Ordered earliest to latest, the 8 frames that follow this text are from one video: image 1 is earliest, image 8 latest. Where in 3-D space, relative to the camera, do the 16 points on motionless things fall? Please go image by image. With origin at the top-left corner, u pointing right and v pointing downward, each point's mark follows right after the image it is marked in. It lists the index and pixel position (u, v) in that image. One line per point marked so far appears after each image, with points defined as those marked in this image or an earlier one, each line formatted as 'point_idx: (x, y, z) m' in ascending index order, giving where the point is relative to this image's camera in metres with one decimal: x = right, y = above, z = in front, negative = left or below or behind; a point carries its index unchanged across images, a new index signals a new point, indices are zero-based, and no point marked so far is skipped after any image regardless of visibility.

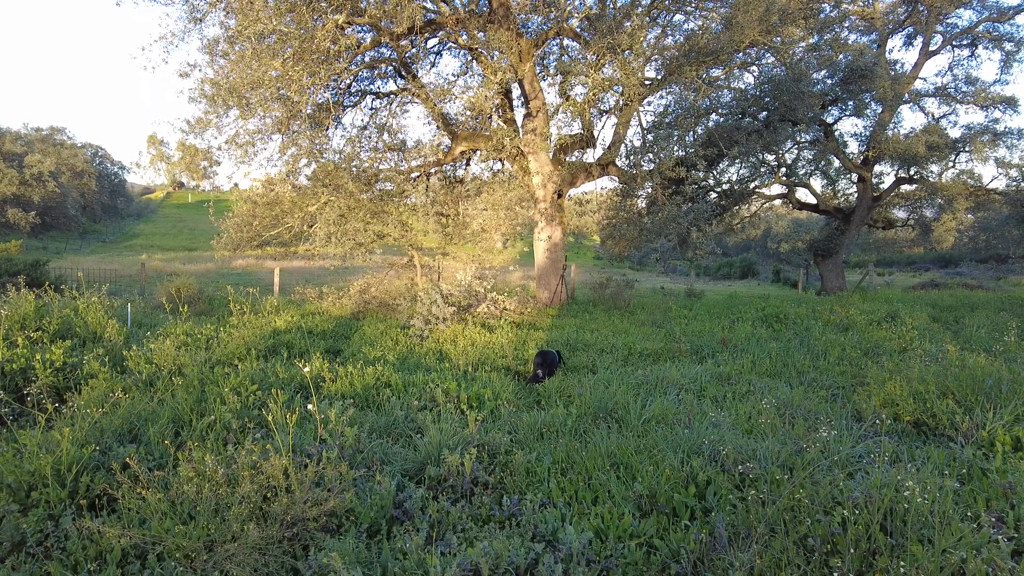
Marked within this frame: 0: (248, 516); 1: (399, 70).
0: (-1.3, -1.1, +3.2) m
1: (-2.3, +4.3, +12.9) m
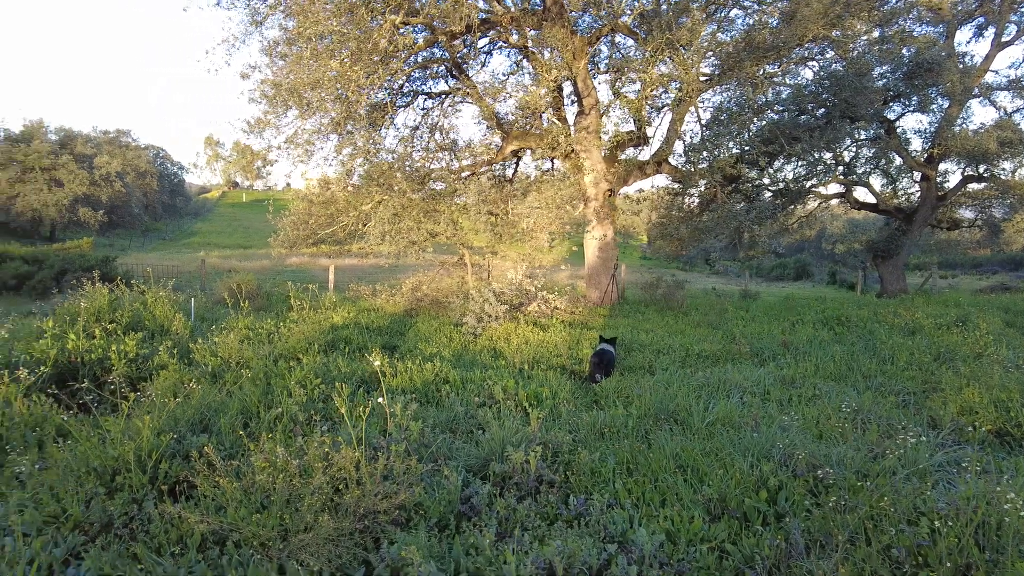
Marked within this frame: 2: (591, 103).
0: (-0.9, -1.1, +3.3) m
1: (-1.2, +4.3, +13.0) m
2: (+1.6, +3.7, +13.1) m
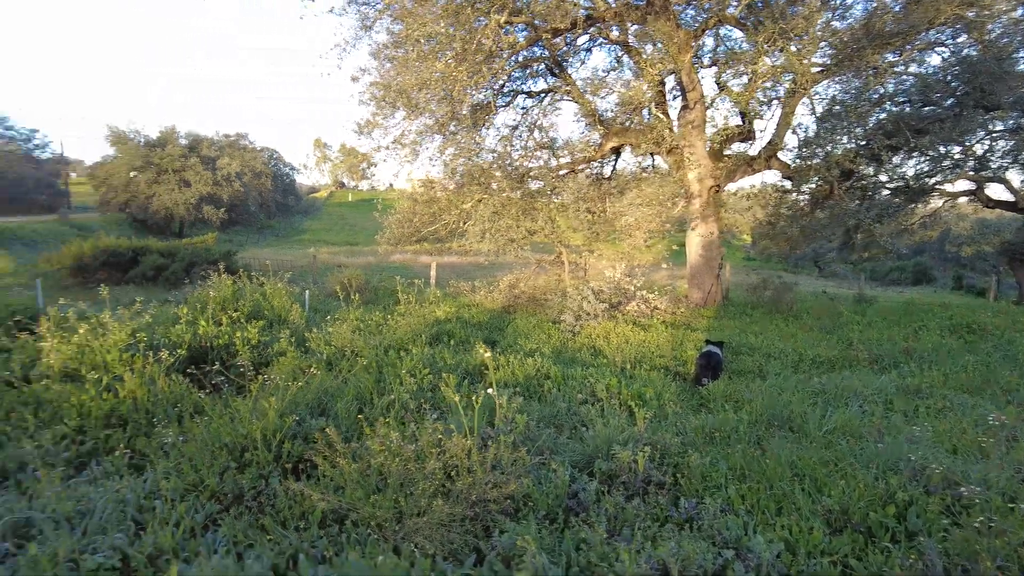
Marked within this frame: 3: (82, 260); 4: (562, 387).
0: (-0.4, -1.0, +3.4) m
1: (+0.8, +4.4, +13.0) m
2: (+3.6, +3.7, +12.7) m
3: (-9.9, +0.6, +15.2) m
4: (+0.5, -0.9, +5.9) m
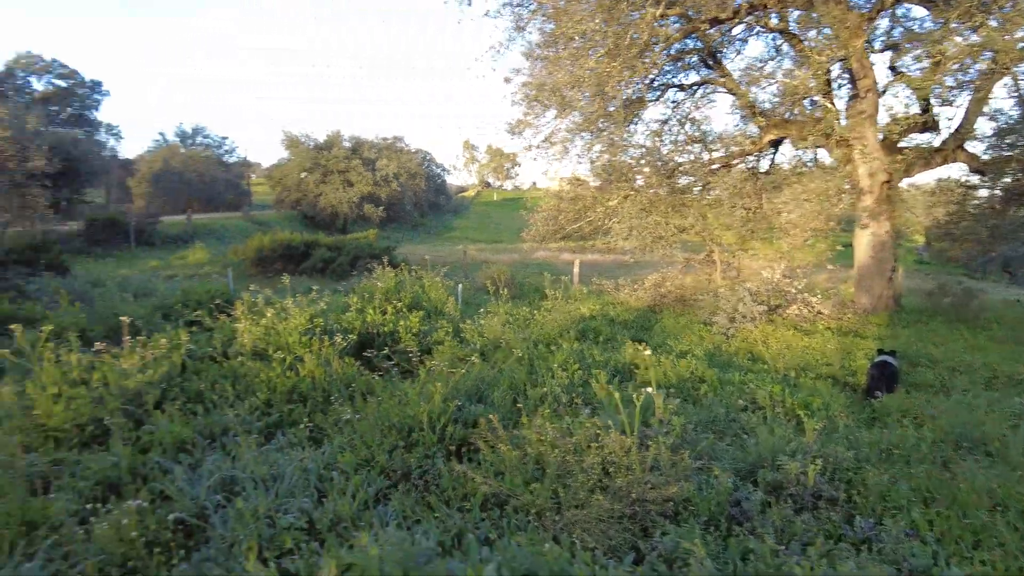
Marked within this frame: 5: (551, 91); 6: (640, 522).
0: (+0.4, -1.0, +3.4) m
1: (+3.7, +4.3, +12.5) m
2: (+6.3, +3.6, +11.6) m
3: (-6.4, +0.9, +16.9) m
4: (+1.8, -0.9, +5.7) m
5: (+0.7, +3.5, +11.6) m
6: (+0.6, -1.1, +3.2) m
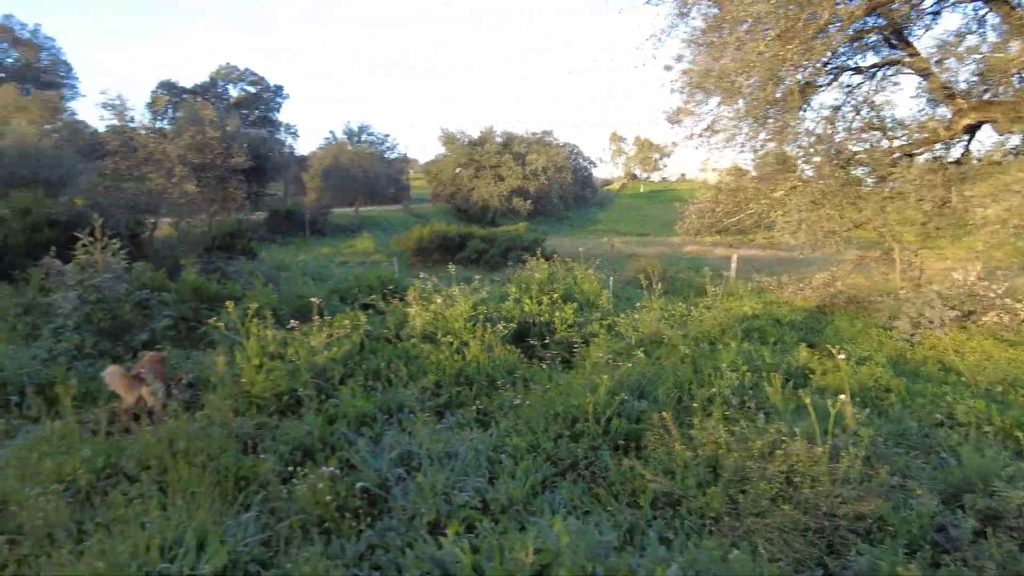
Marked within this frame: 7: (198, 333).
0: (+1.2, -1.0, +3.1) m
1: (+6.6, +4.3, +11.3) m
2: (+8.9, +3.5, +9.9) m
3: (-2.4, +1.2, +17.8) m
4: (+3.1, -0.9, +5.2) m
5: (+3.4, +3.5, +11.1) m
6: (+1.4, -1.1, +3.0) m
7: (-3.1, -0.4, +6.4) m
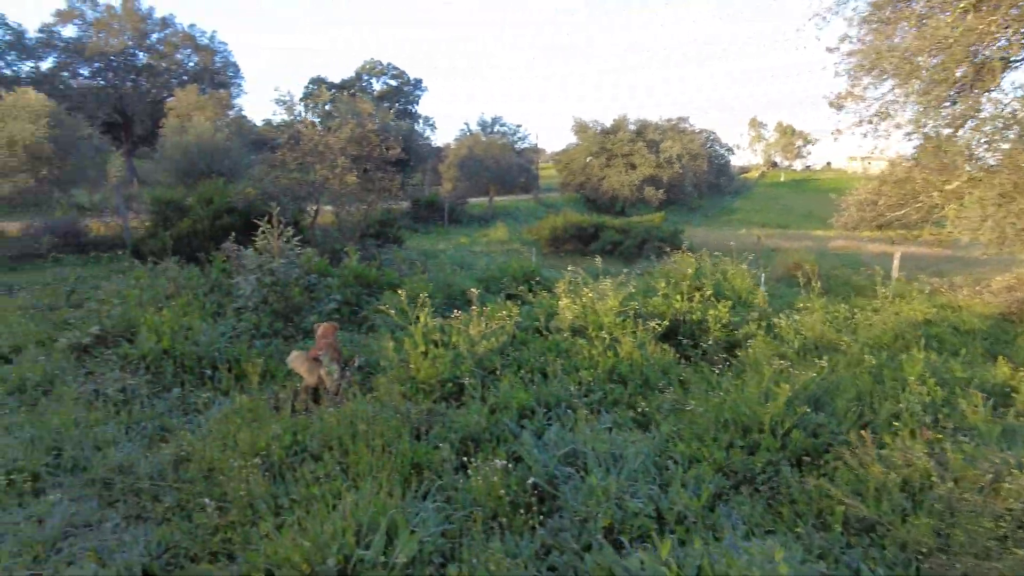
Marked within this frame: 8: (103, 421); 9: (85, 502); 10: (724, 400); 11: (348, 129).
0: (+2.0, -1.0, +2.8) m
1: (+9.0, +4.2, +9.7) m
2: (+11.0, +3.3, +7.9) m
3: (+1.2, +1.5, +17.8) m
4: (+4.2, -1.0, +4.4) m
5: (+5.7, +3.5, +10.1) m
6: (+2.2, -1.2, +2.5) m
7: (-1.6, -0.3, +6.8) m
8: (-2.6, -0.8, +4.1) m
9: (-2.1, -1.0, +3.2) m
10: (+1.4, -0.7, +4.2) m
11: (-2.4, +2.4, +9.8) m
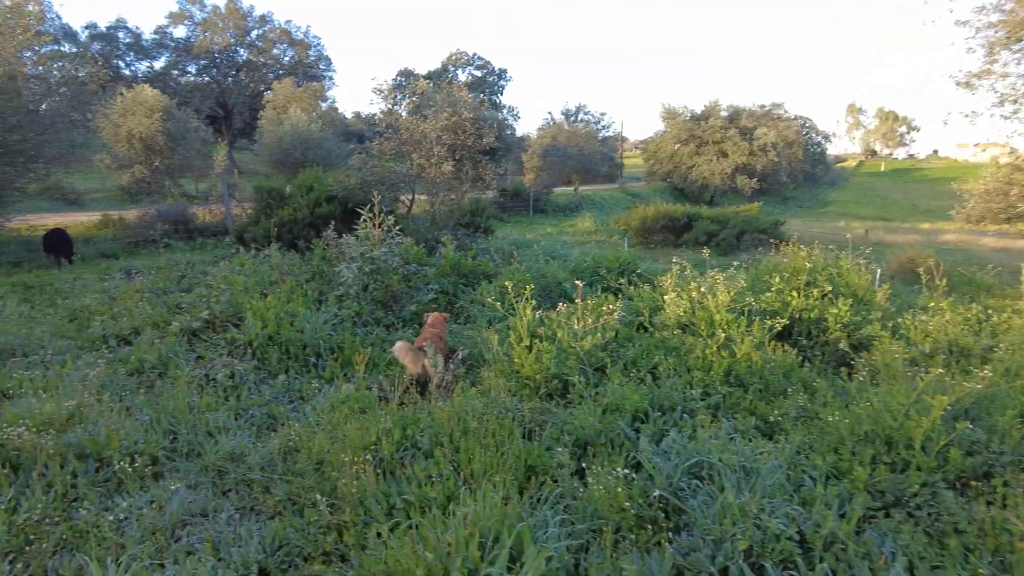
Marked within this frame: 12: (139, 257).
0: (+2.5, -1.0, +2.3) m
1: (+10.3, +4.2, +8.3) m
2: (+12.1, +3.2, +6.2) m
3: (+3.6, +1.7, +17.3) m
4: (+4.9, -1.0, +3.6) m
5: (+7.2, +3.5, +9.0) m
6: (+2.6, -1.2, +2.0) m
7: (-0.6, -0.2, +6.7) m
8: (-1.9, -0.7, +4.2) m
9: (-1.5, -1.0, +3.2) m
10: (+2.0, -0.7, +3.8) m
11: (-1.0, +2.5, +9.8) m
12: (-5.7, +0.5, +10.0) m
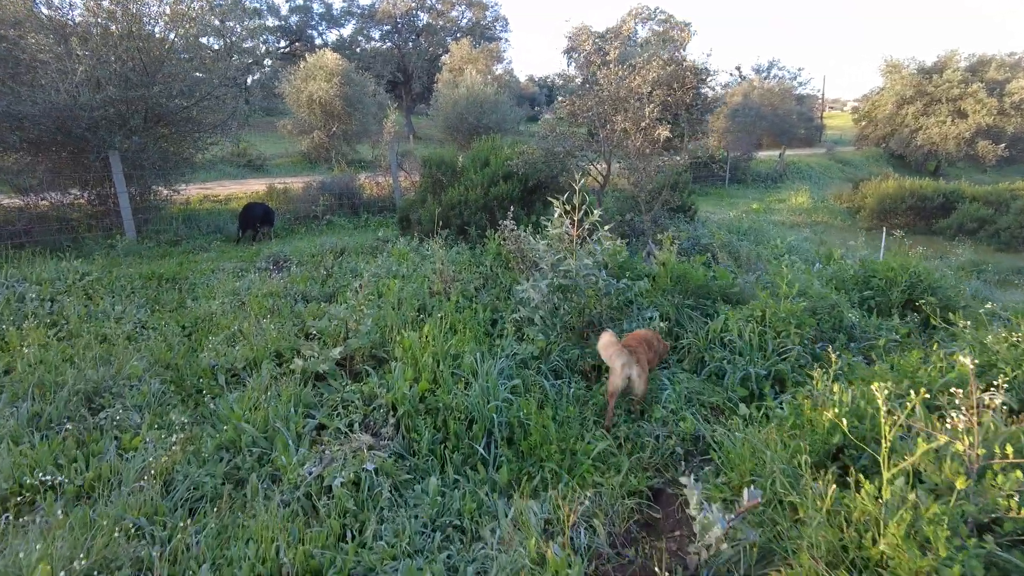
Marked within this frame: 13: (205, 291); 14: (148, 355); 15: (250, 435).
0: (+3.1, -1.6, -0.5) m
1: (+12.3, +3.4, +3.2) m
2: (+13.5, +2.3, +0.9) m
3: (+7.8, +1.7, +13.7) m
4: (+5.7, -1.7, +0.3) m
5: (+9.4, +3.0, +4.7) m
6: (+3.1, -1.8, -0.7) m
7: (+1.2, -0.4, +4.5) m
8: (-0.7, -1.0, +2.4) m
9: (-0.6, -1.3, +1.4) m
10: (+3.0, -1.2, +1.1) m
11: (+1.6, +2.5, +7.4) m
12: (-2.9, +0.7, +9.0) m
13: (-2.7, 0.0, +5.7) m
14: (-2.3, -0.4, +4.2) m
15: (-1.3, -0.7, +3.3) m
